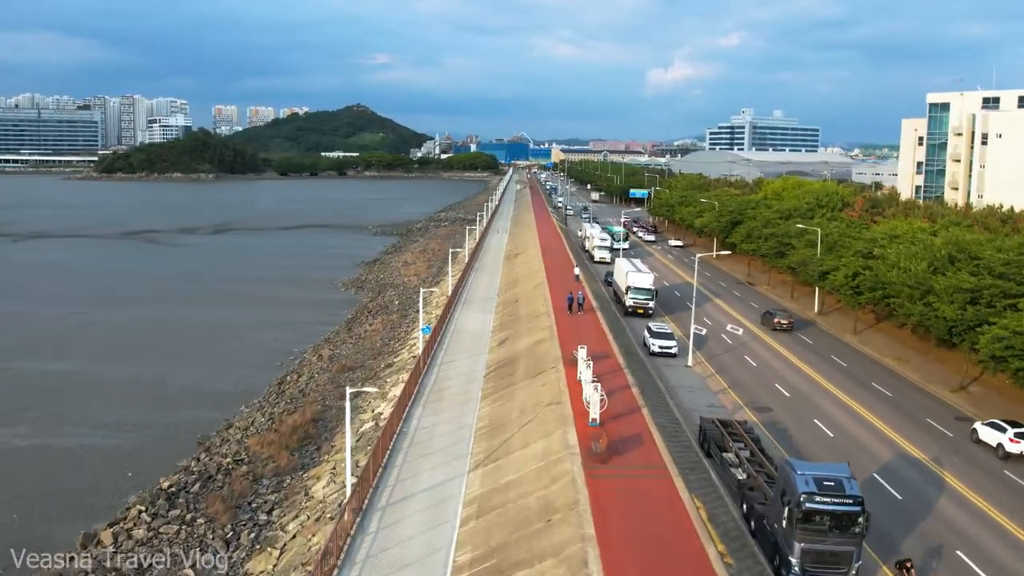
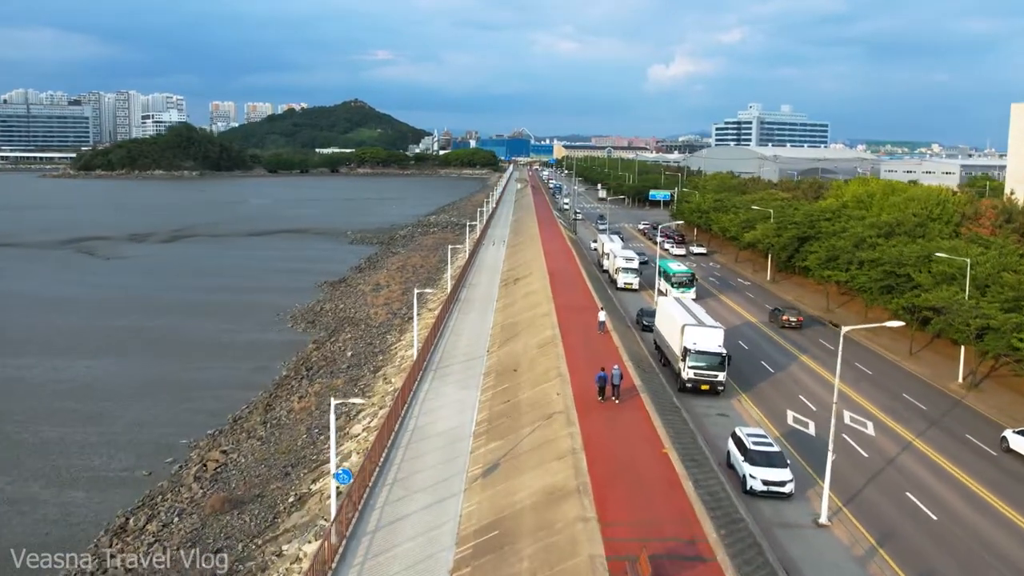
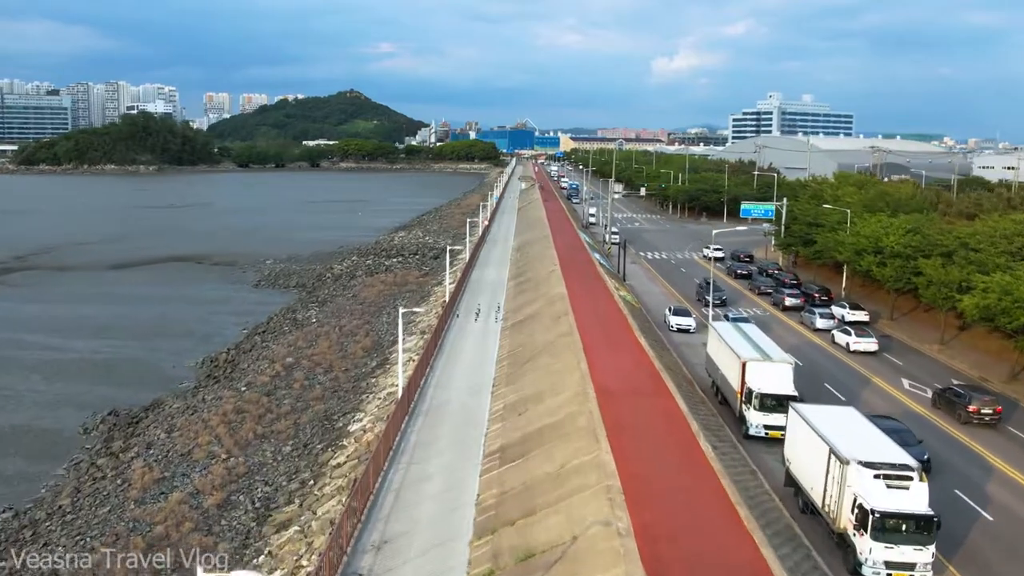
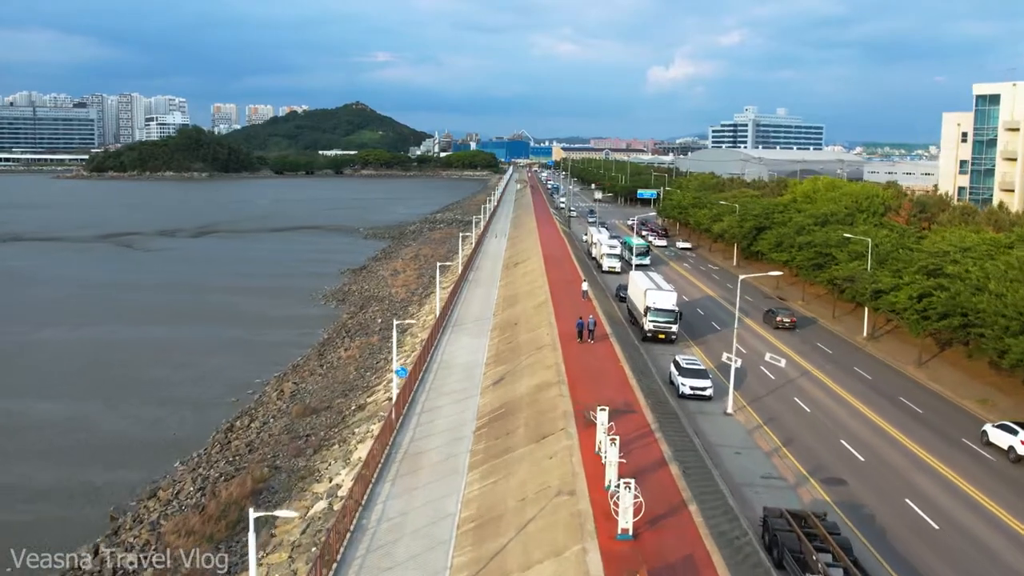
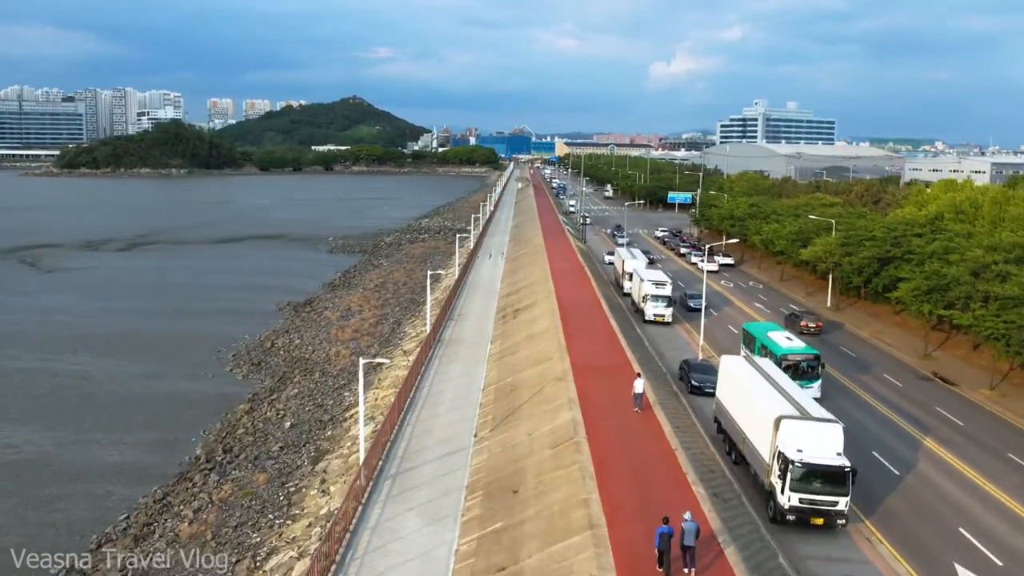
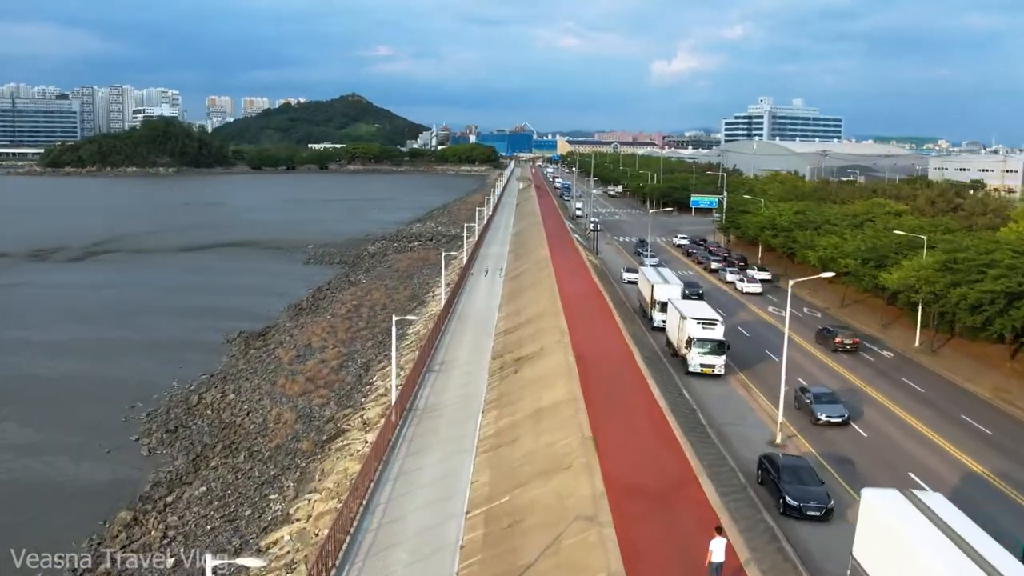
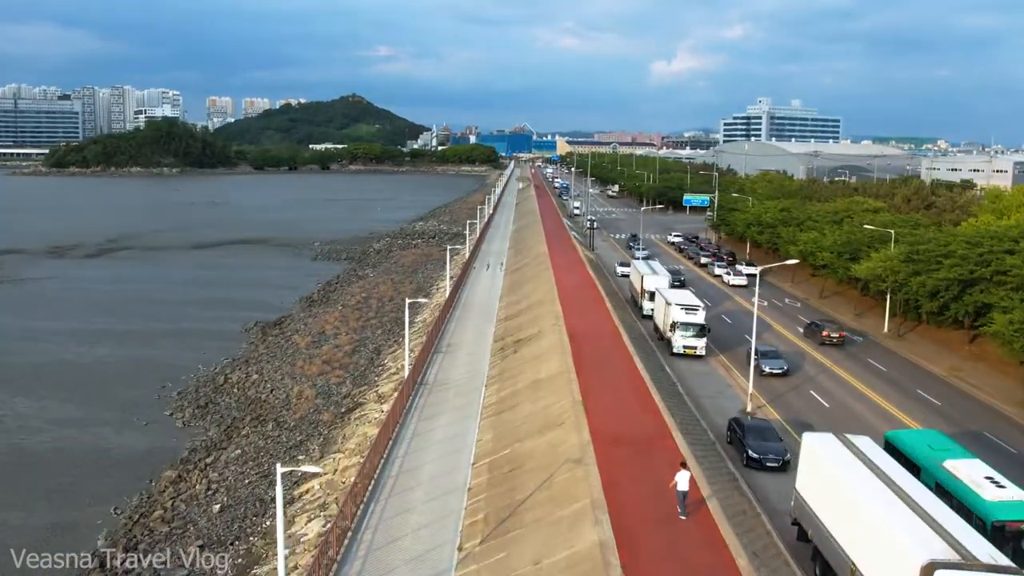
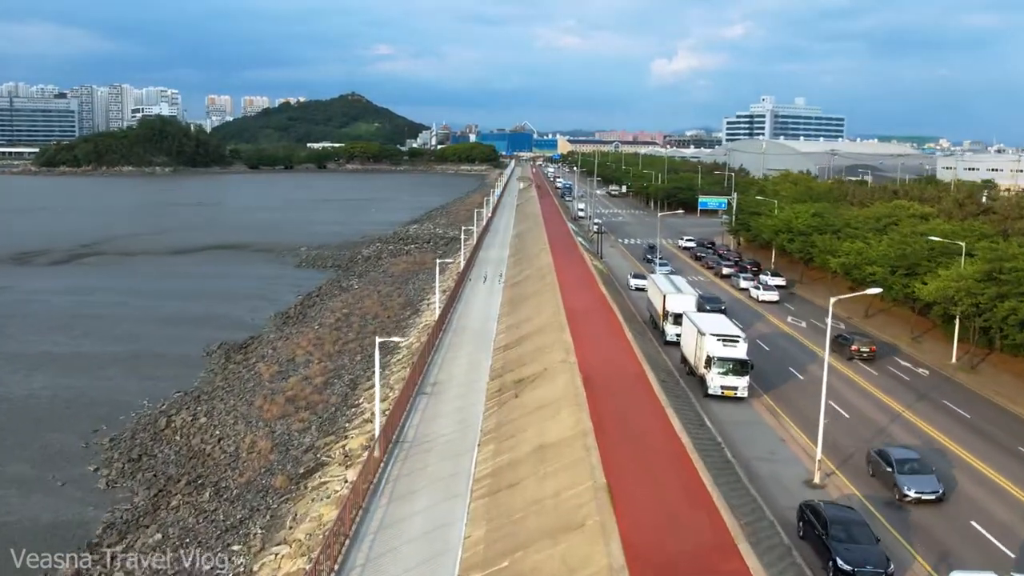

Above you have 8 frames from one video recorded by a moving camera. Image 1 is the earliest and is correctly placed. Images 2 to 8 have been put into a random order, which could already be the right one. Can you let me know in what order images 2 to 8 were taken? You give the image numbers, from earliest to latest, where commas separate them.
4, 2, 5, 7, 6, 8, 3
